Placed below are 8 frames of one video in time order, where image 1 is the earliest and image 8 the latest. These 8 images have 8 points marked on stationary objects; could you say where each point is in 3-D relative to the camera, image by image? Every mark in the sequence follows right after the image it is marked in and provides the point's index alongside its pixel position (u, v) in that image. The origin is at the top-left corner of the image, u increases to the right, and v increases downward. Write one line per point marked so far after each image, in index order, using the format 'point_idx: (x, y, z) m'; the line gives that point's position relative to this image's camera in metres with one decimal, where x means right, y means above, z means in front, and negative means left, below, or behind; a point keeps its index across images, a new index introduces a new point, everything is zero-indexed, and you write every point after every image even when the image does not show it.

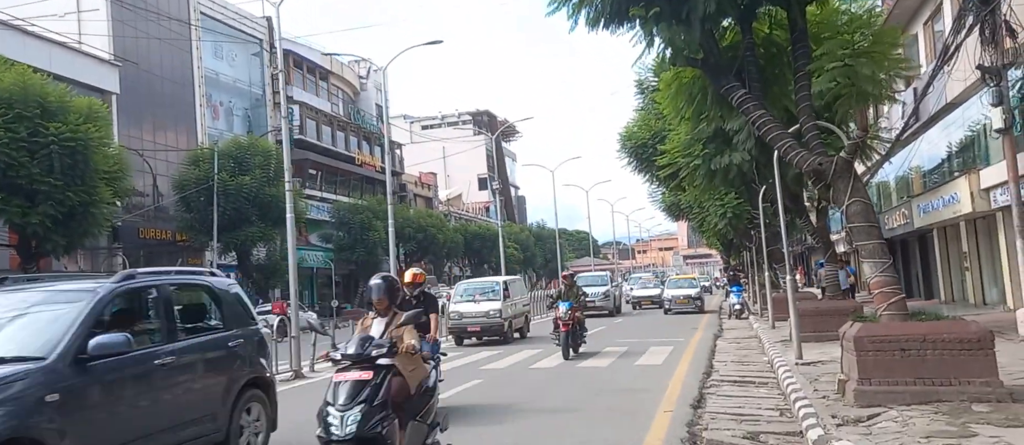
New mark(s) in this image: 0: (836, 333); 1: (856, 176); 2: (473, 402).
0: (+6.3, -2.1, +16.1) m
1: (+4.0, +0.6, +9.7) m
2: (-0.5, -2.5, +11.3) m
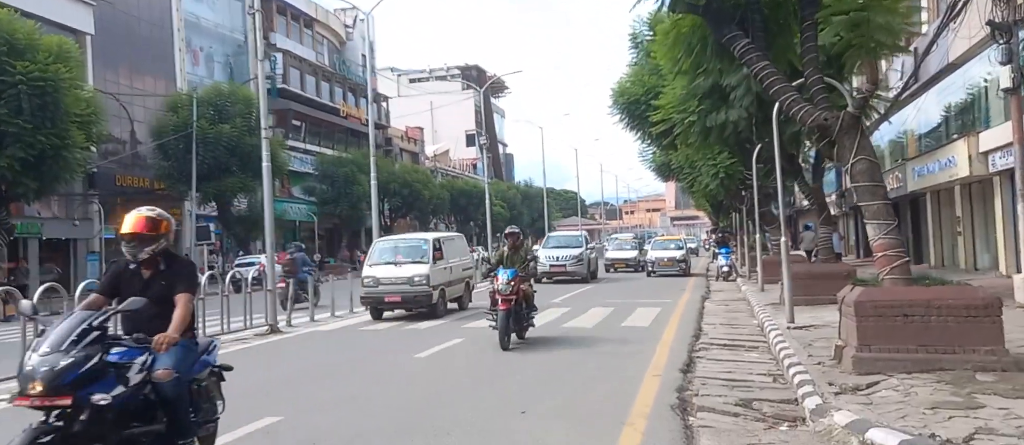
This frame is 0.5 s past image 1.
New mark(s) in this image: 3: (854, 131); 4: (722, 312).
0: (+6.0, -1.4, +15.7) m
1: (+3.9, +1.0, +9.1) m
2: (-0.8, -1.8, +10.8) m
3: (+3.8, +1.0, +9.1) m
4: (+4.5, -1.9, +17.7) m
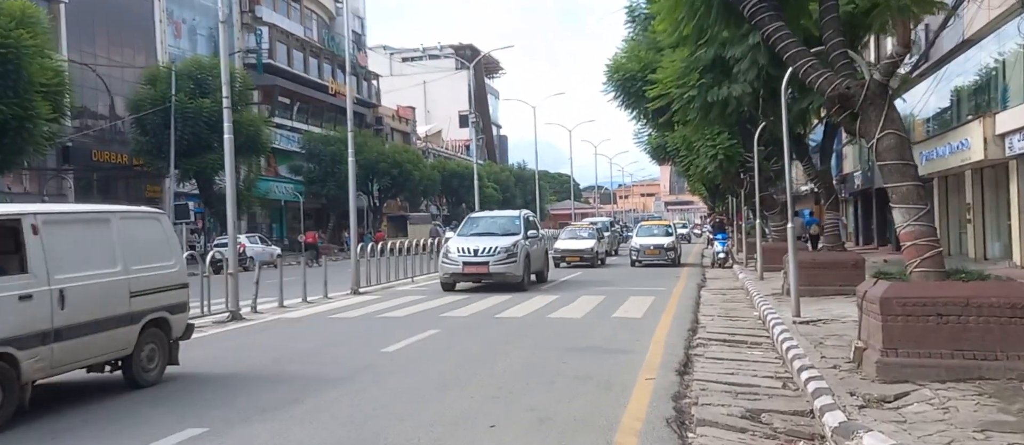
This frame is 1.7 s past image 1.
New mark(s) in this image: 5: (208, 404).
0: (+5.7, -1.1, +14.6) m
1: (+3.6, +1.2, +8.0) m
2: (-1.1, -1.6, +9.7) m
3: (+3.6, +1.2, +8.0) m
4: (+4.2, -1.6, +16.6) m
5: (-2.7, -1.6, +7.4) m
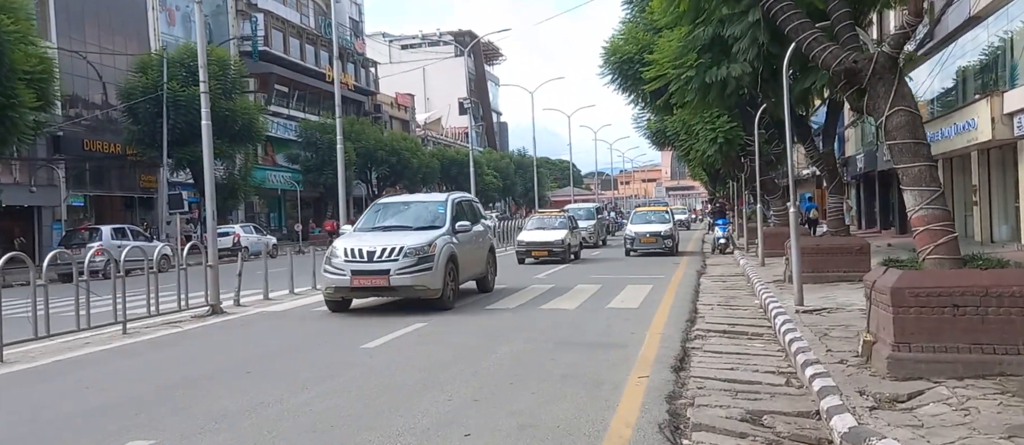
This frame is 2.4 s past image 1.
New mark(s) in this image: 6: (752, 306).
0: (+5.6, -0.9, +14.1) m
1: (+3.5, +1.3, +7.4) m
2: (-1.2, -1.5, +9.2) m
3: (+3.4, +1.3, +7.4) m
4: (+4.1, -1.3, +16.0) m
5: (-2.9, -1.6, +6.9) m
6: (+3.9, -1.4, +13.4) m
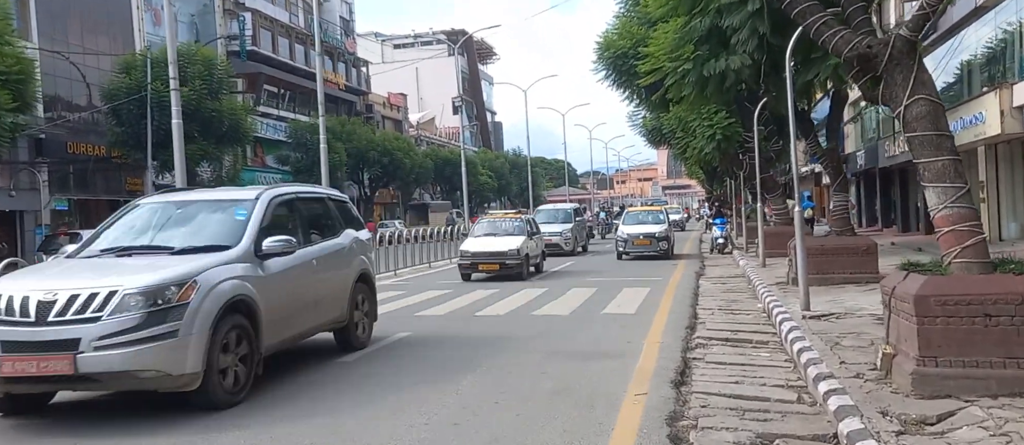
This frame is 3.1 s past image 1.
0: (+5.4, -0.9, +13.4) m
1: (+3.3, +1.3, +6.7) m
2: (-1.3, -1.5, +8.5) m
3: (+3.3, +1.3, +6.7) m
4: (+3.9, -1.3, +15.4) m
5: (-3.0, -1.6, +6.2) m
6: (+3.8, -1.4, +12.8) m
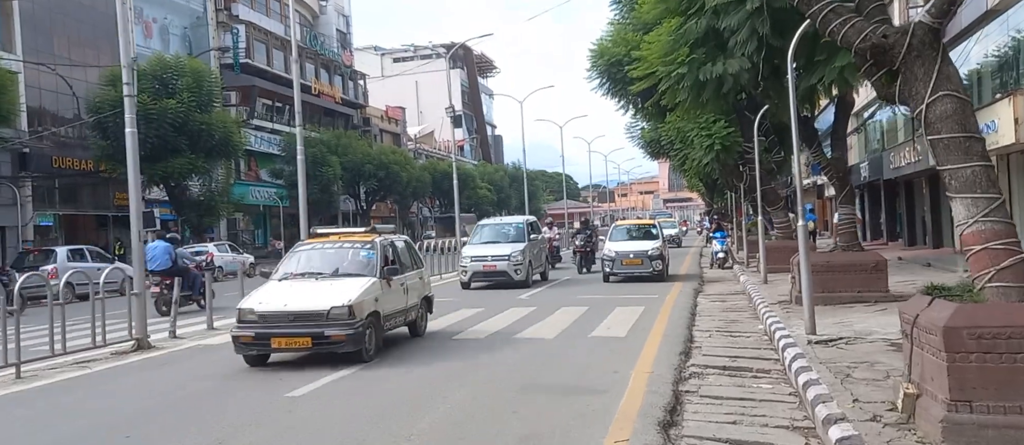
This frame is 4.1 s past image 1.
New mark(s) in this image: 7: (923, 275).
0: (+5.1, -1.1, +12.5) m
1: (+3.0, +1.2, +5.8) m
2: (-1.6, -1.7, +7.5) m
3: (+3.0, +1.2, +5.8) m
4: (+3.6, -1.6, +14.4) m
5: (-3.3, -1.7, +5.2) m
6: (+3.5, -1.6, +11.8) m
7: (+8.6, -1.1, +17.1) m
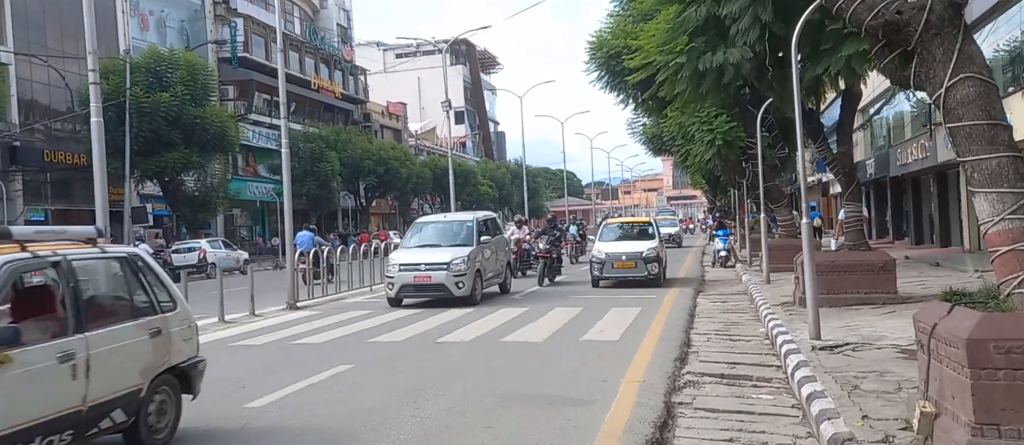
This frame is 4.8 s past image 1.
0: (+5.0, -1.0, +11.9) m
1: (+2.8, +1.2, +5.2) m
2: (-1.8, -1.6, +6.9) m
3: (+2.8, +1.2, +5.2) m
4: (+3.5, -1.5, +13.8) m
5: (-3.5, -1.7, +4.7) m
6: (+3.3, -1.5, +11.2) m
7: (+8.4, -1.1, +16.5) m
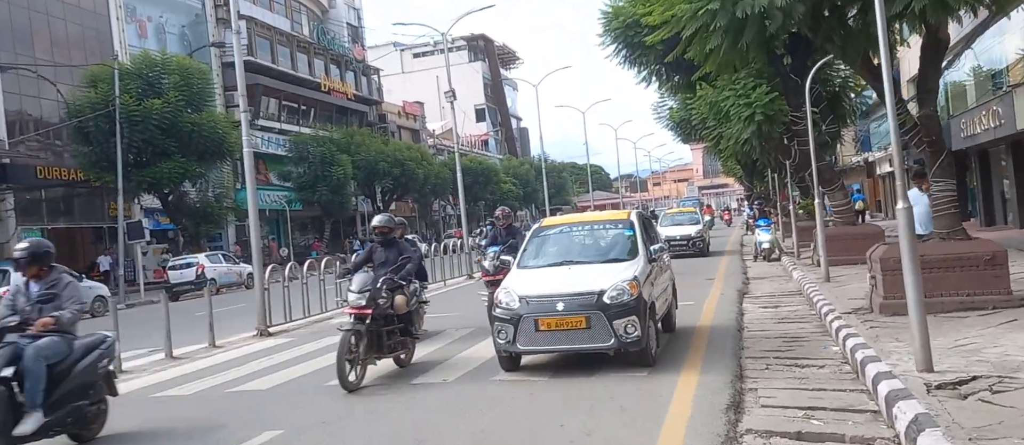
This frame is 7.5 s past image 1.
0: (+5.0, -0.8, +9.1) m
1: (+2.5, +1.3, +2.5) m
2: (-2.0, -1.7, +4.5) m
3: (+2.4, +1.3, +2.6) m
4: (+3.6, -1.4, +11.1) m
5: (-3.7, -1.9, +2.3) m
6: (+3.3, -1.4, +8.5) m
7: (+8.6, -0.7, +13.7) m
